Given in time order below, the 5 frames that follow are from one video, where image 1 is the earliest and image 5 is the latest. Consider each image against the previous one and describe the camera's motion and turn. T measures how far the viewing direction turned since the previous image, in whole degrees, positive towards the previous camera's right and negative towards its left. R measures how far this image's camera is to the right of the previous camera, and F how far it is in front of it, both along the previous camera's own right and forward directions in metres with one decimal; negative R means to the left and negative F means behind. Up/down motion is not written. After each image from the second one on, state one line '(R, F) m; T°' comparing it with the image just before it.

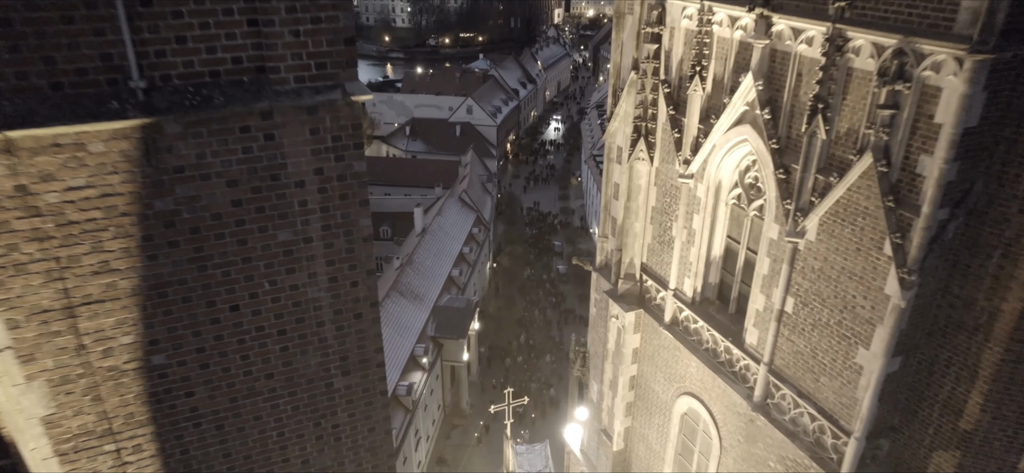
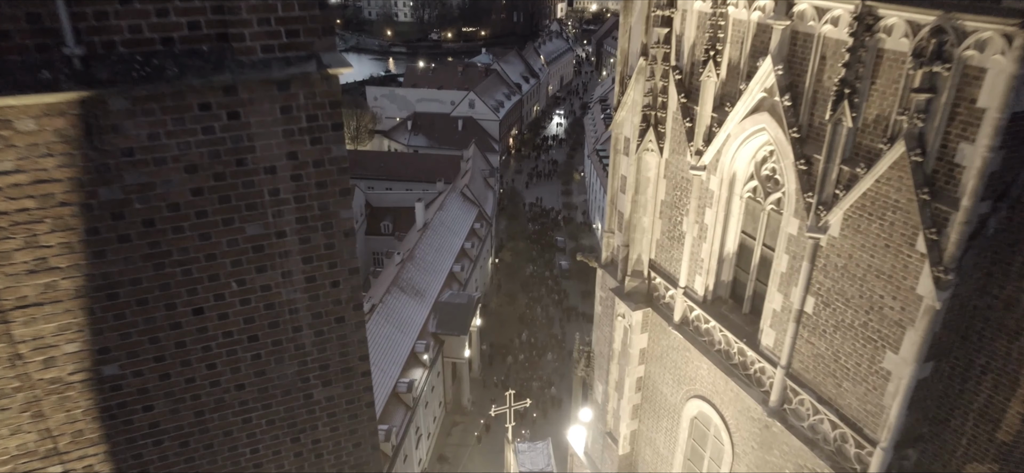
(0.0, +0.5) m; 0°
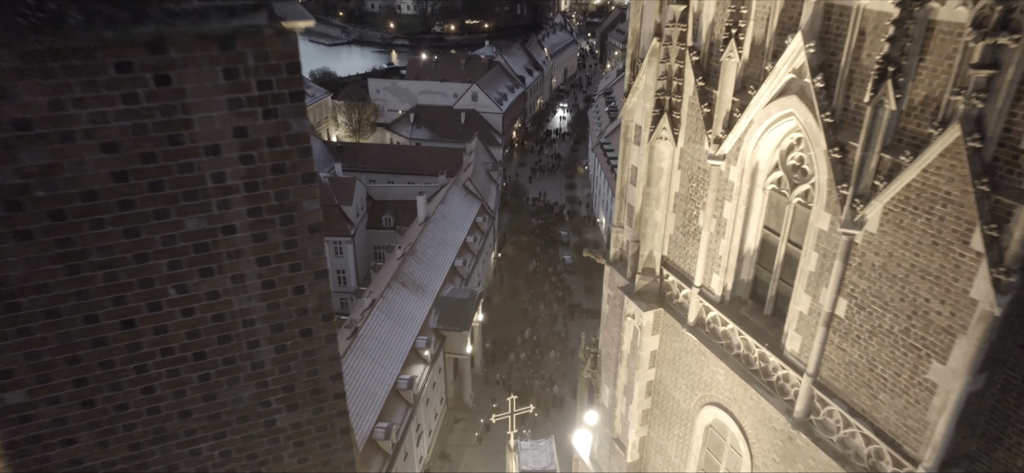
(0.0, +0.7) m; 0°
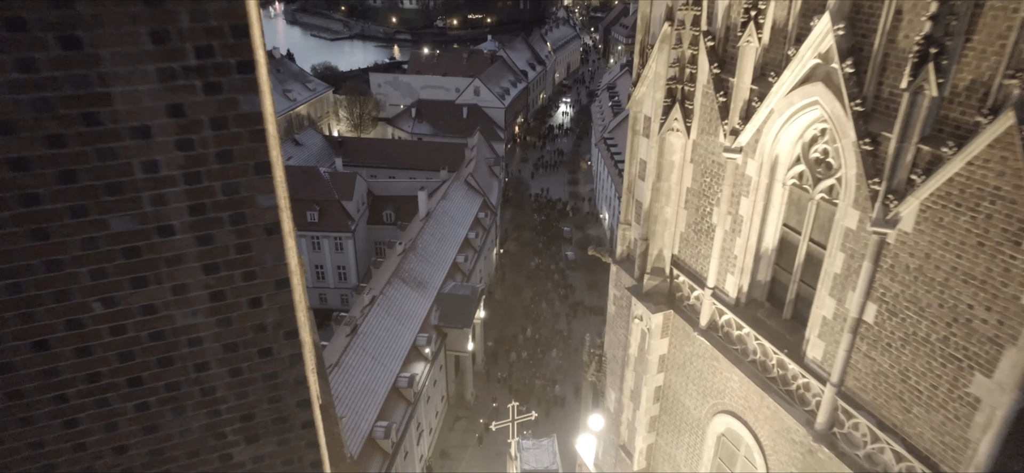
(0.0, +0.5) m; 0°
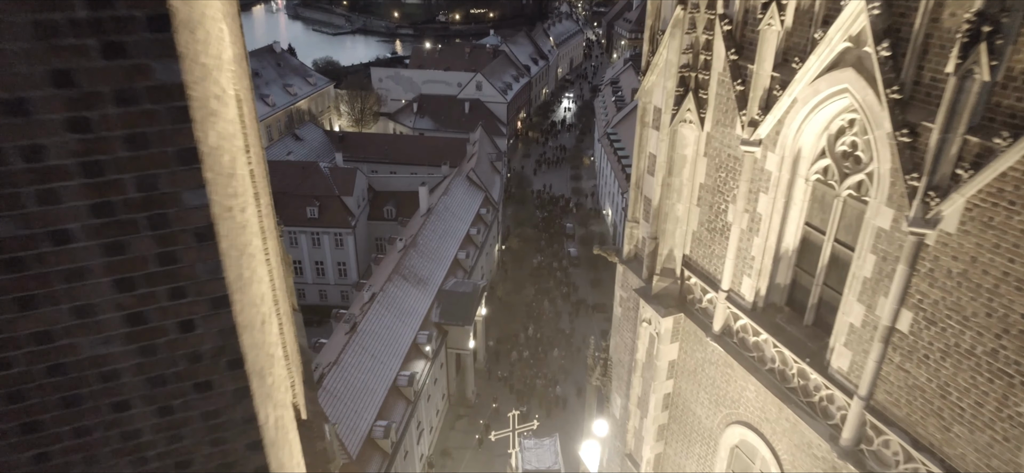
(0.0, +0.6) m; 0°
